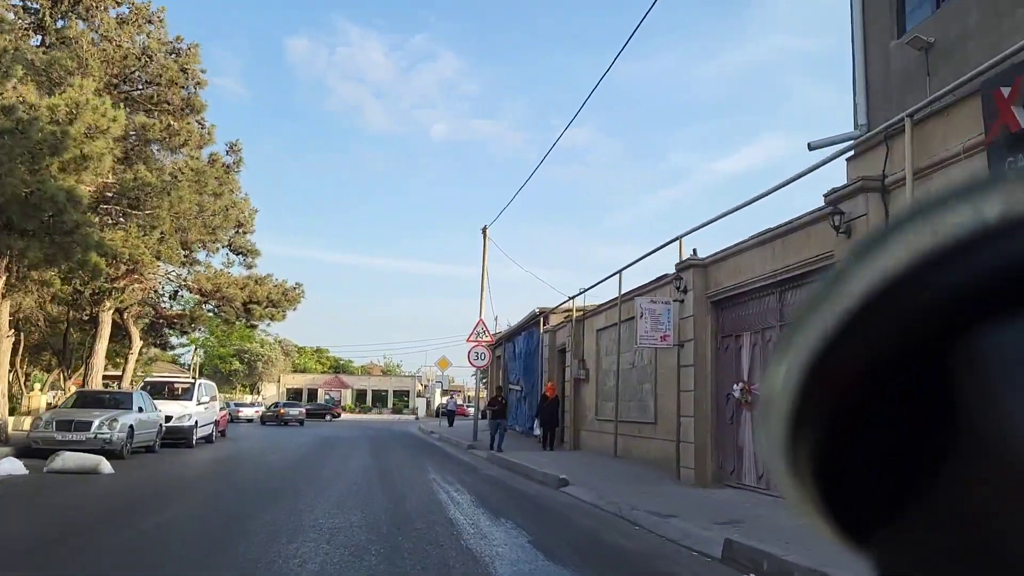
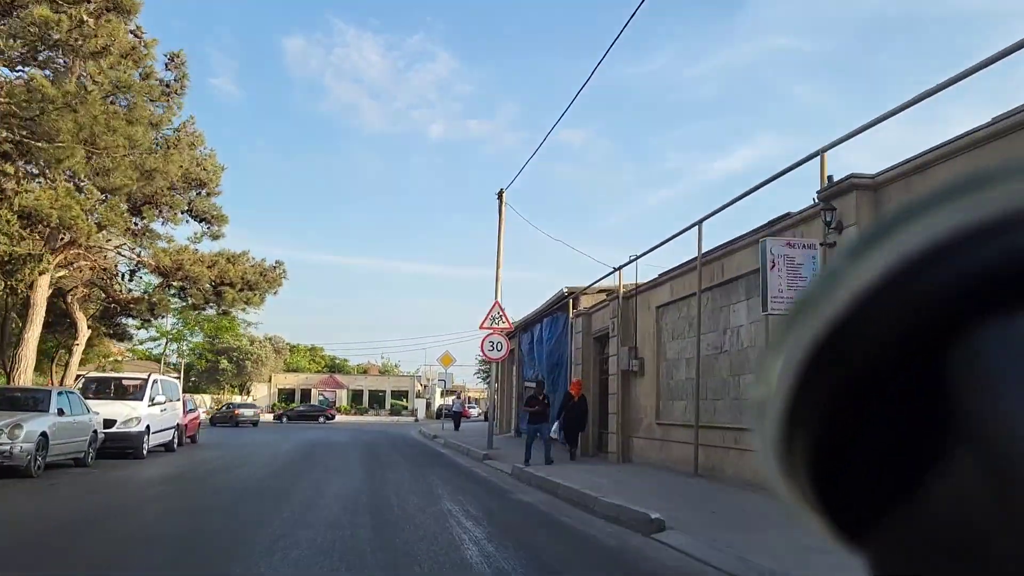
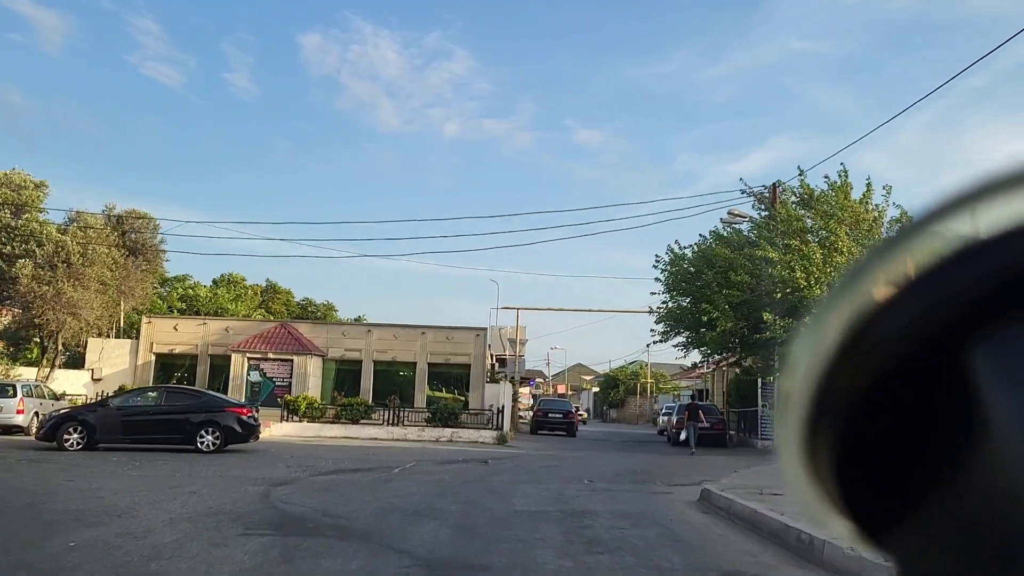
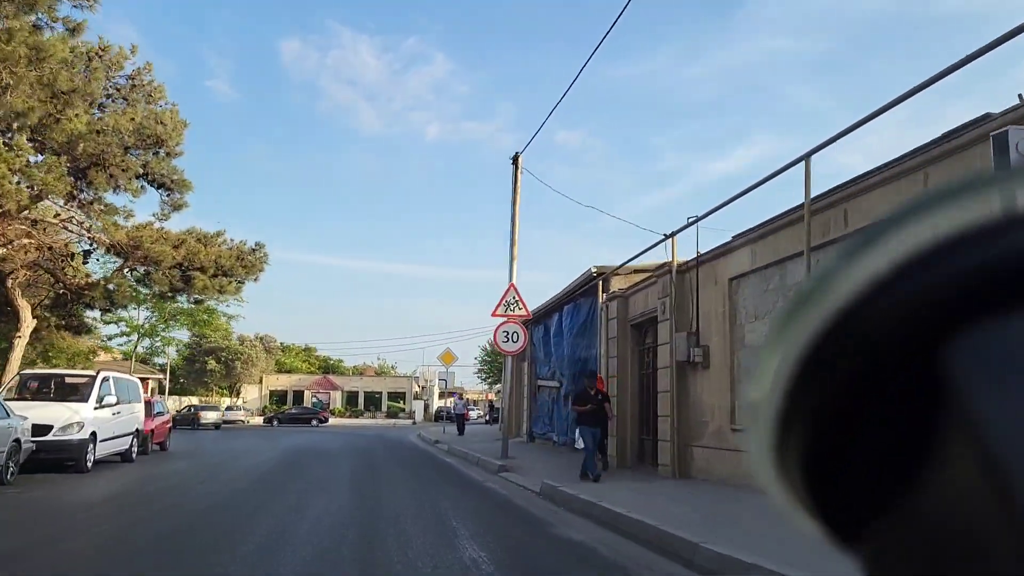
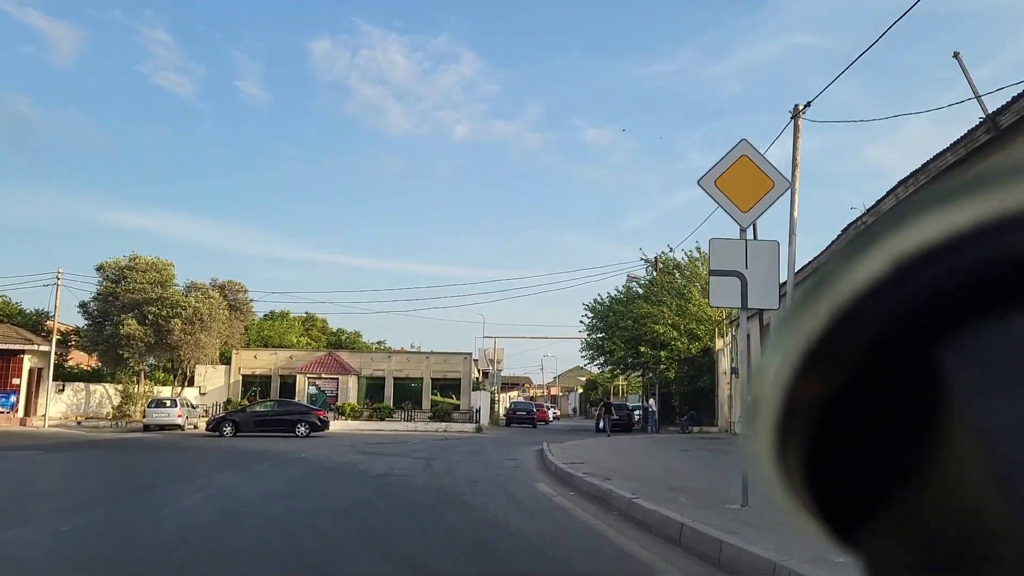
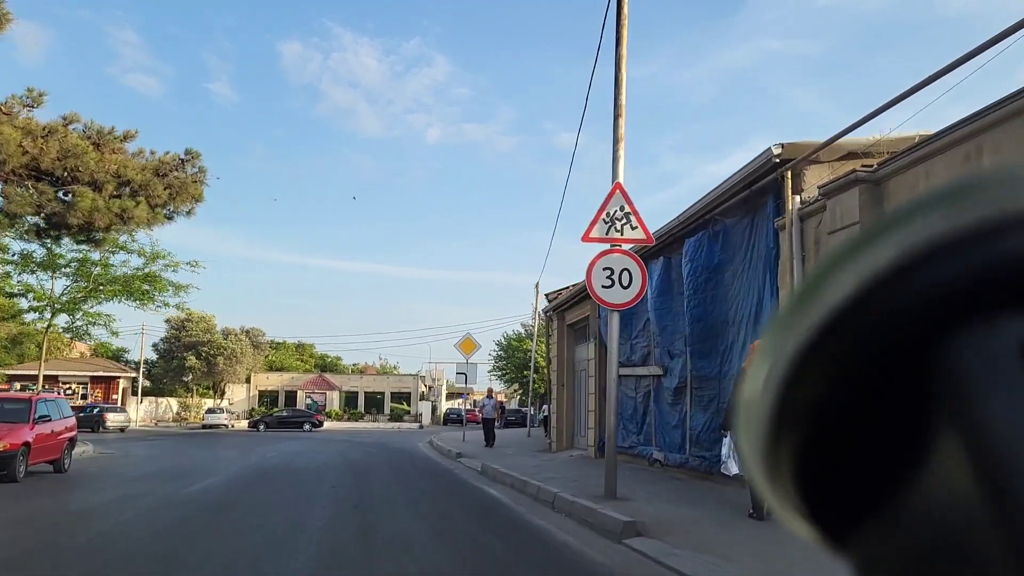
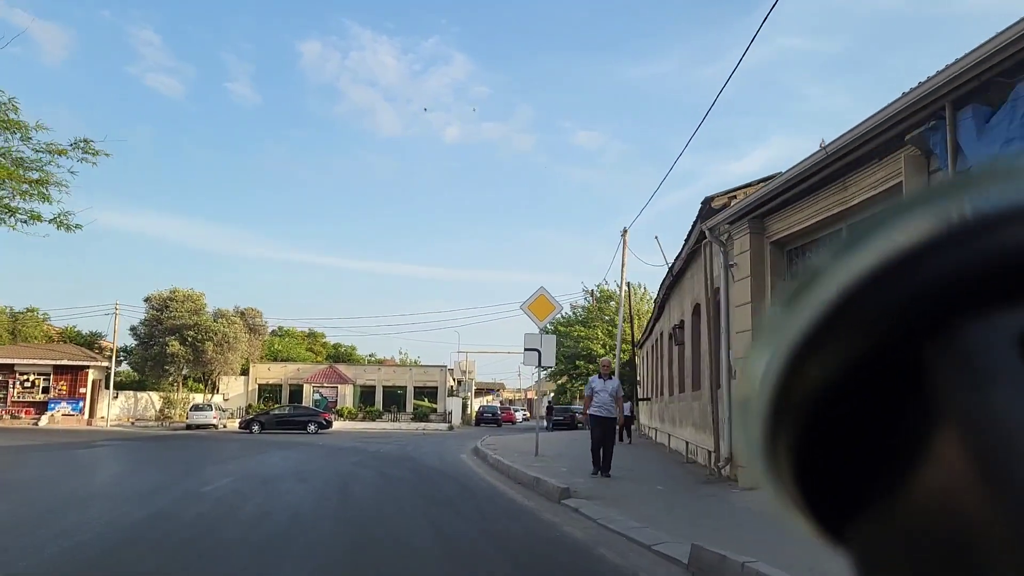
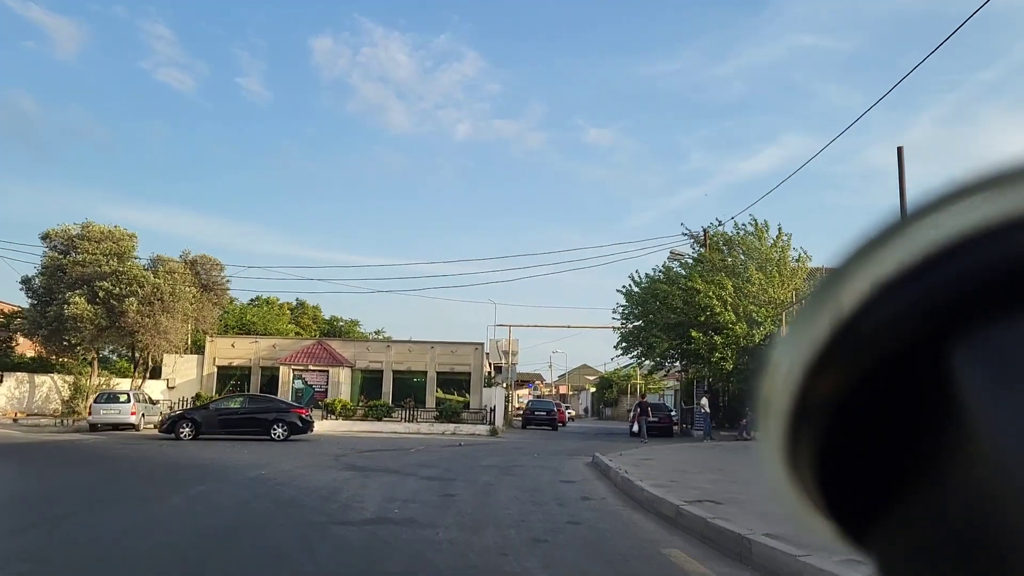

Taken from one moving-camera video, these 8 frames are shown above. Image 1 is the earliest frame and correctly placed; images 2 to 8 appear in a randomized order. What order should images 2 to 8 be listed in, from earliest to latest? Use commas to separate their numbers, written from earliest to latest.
2, 4, 6, 7, 5, 8, 3
